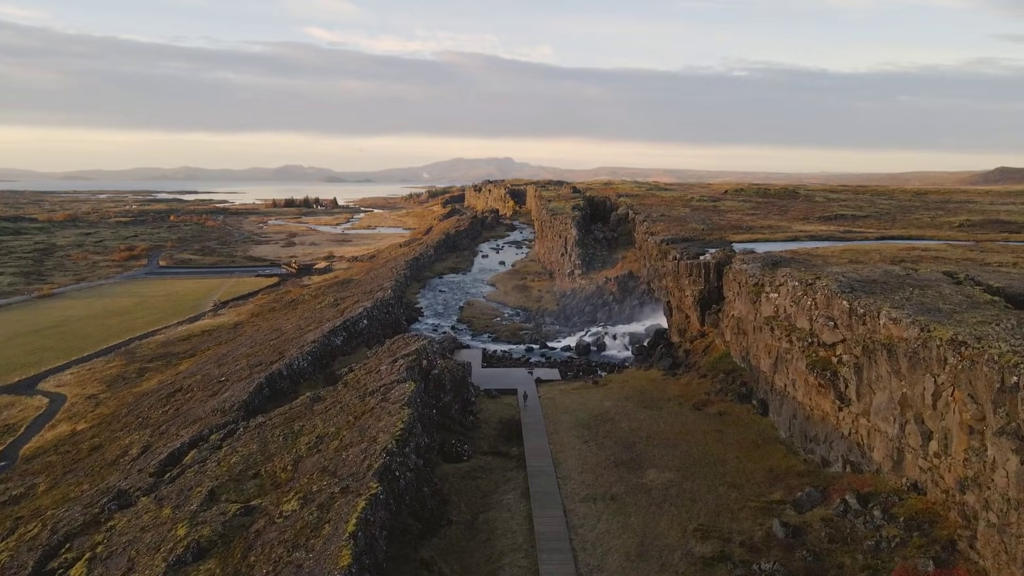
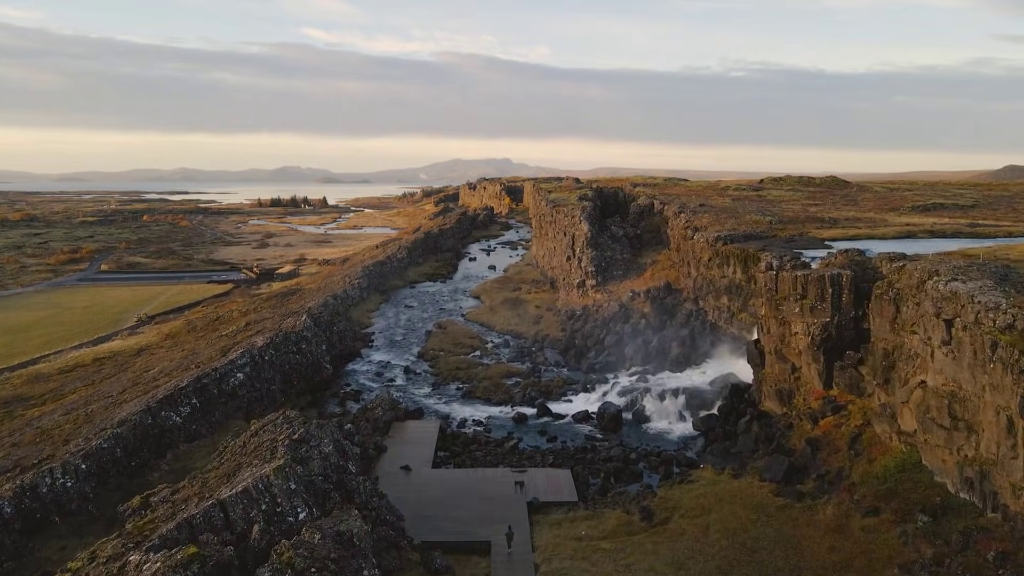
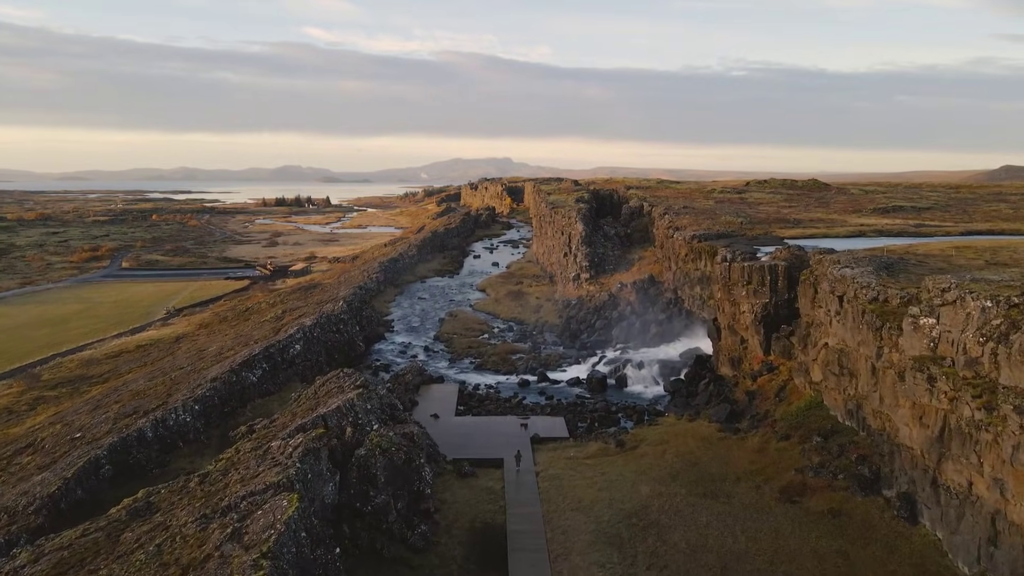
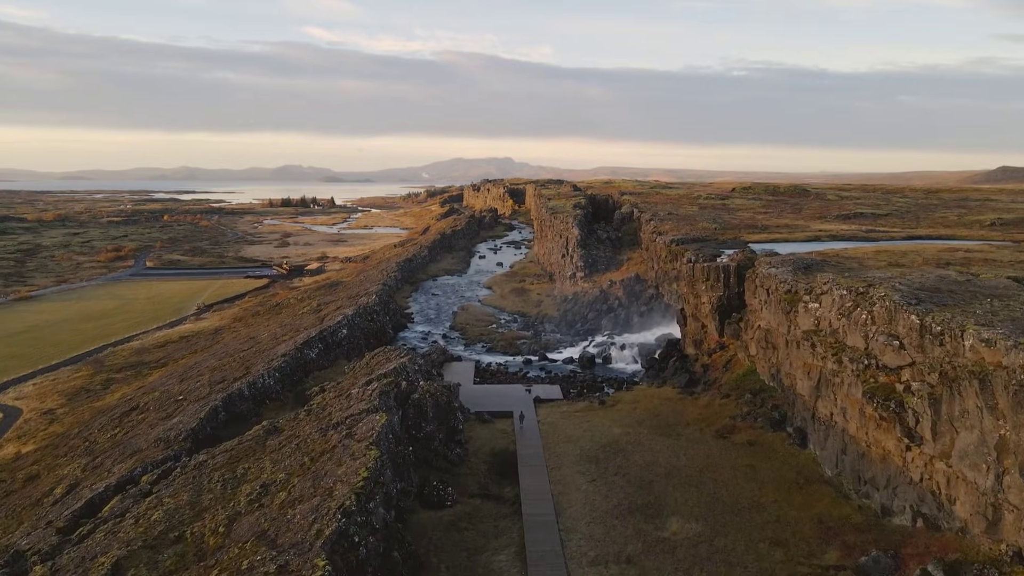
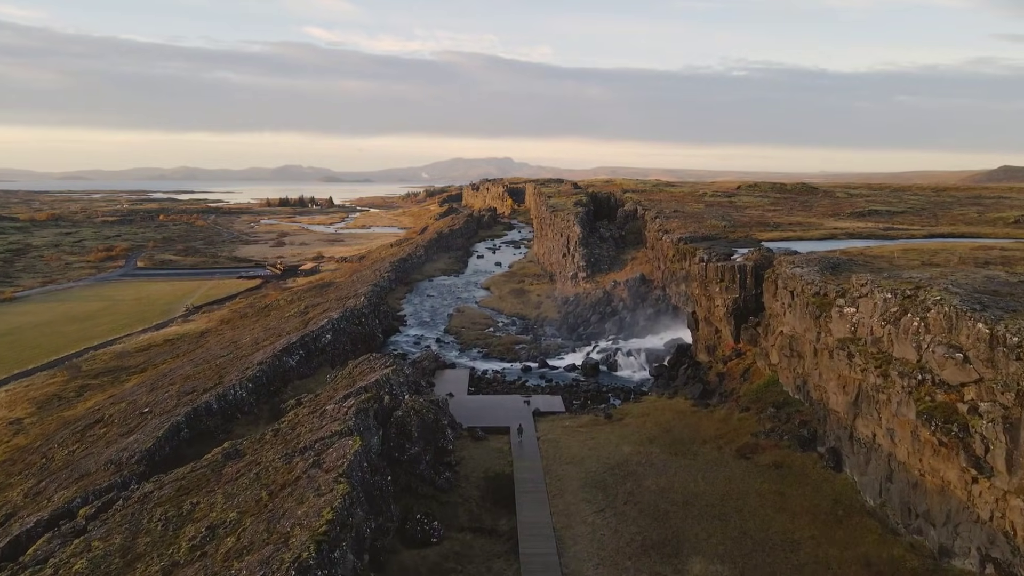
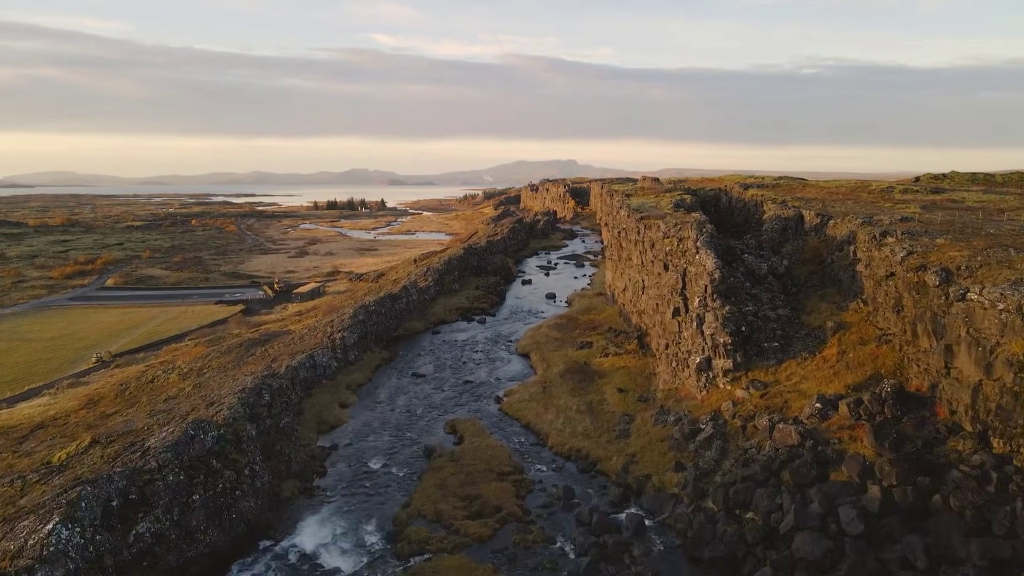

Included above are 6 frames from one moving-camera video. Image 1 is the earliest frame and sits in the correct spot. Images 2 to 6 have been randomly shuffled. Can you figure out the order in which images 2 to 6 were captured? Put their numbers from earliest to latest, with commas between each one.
4, 5, 3, 2, 6
